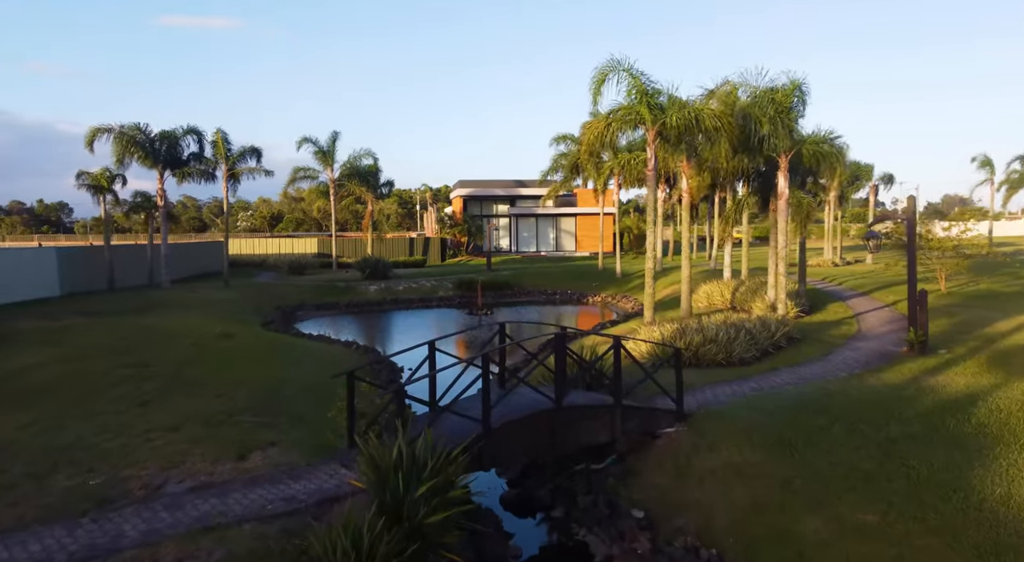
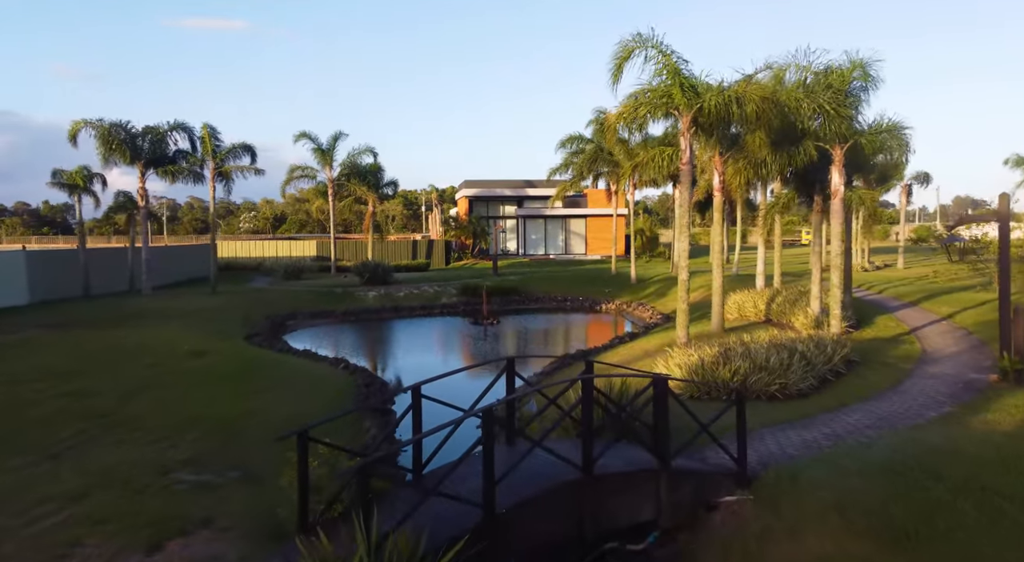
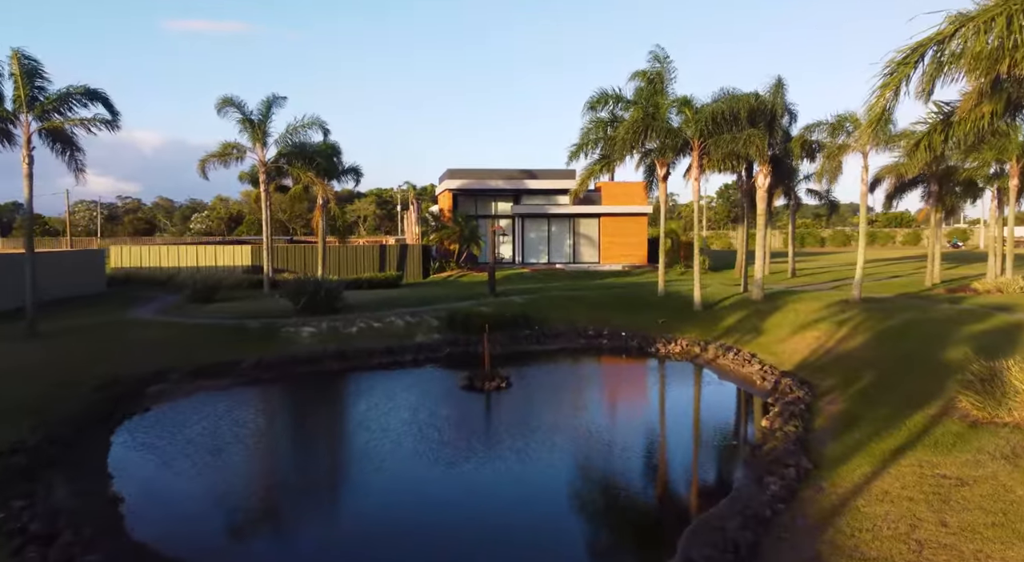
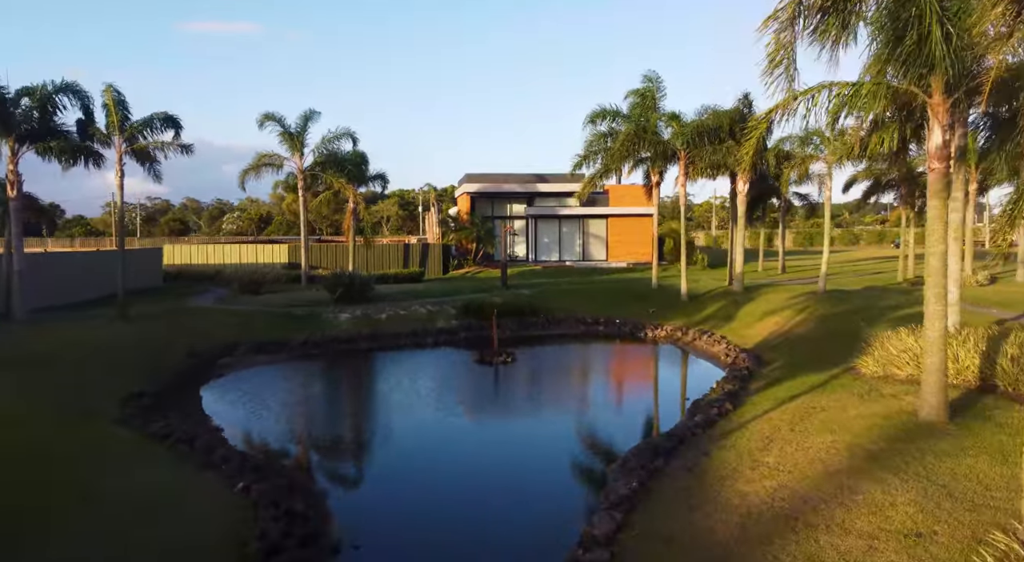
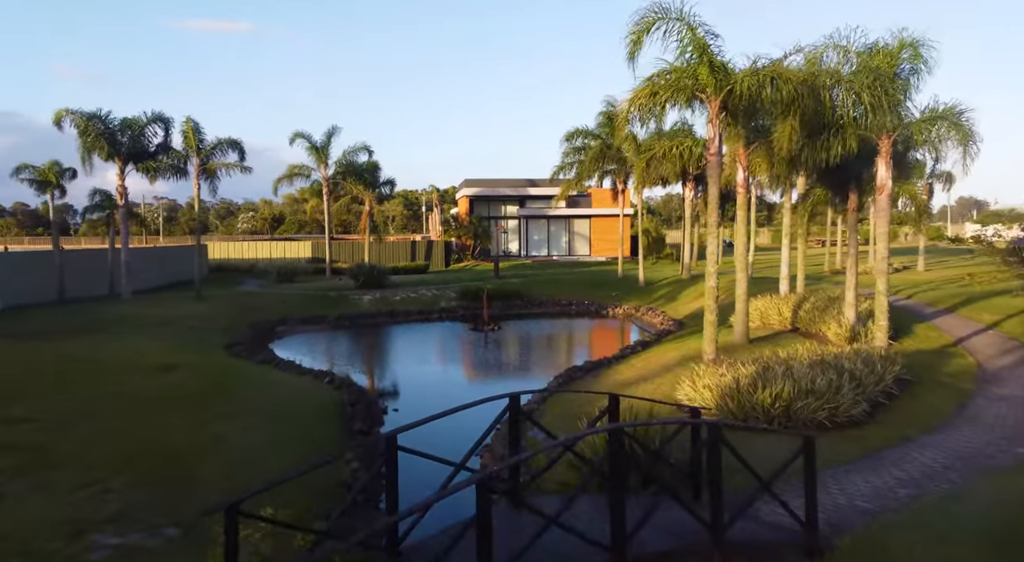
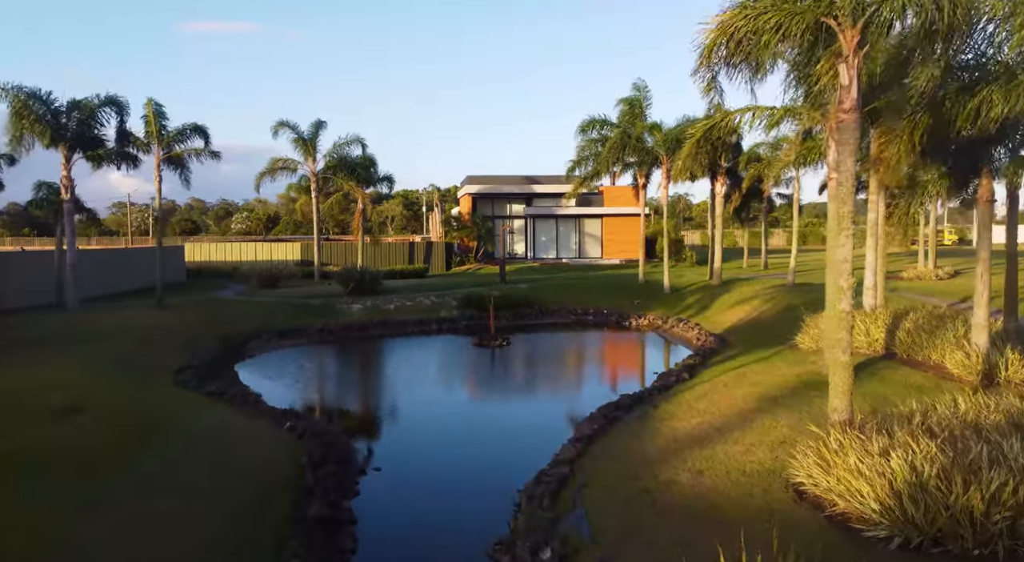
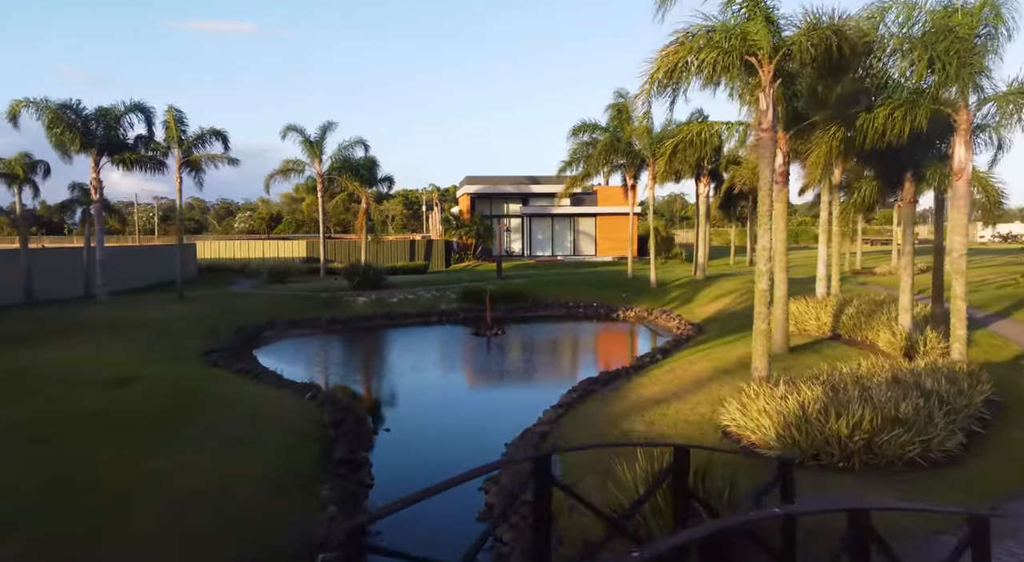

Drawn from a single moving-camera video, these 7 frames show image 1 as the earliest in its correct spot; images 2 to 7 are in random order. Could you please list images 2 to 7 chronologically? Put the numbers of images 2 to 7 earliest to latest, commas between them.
2, 5, 7, 6, 4, 3
